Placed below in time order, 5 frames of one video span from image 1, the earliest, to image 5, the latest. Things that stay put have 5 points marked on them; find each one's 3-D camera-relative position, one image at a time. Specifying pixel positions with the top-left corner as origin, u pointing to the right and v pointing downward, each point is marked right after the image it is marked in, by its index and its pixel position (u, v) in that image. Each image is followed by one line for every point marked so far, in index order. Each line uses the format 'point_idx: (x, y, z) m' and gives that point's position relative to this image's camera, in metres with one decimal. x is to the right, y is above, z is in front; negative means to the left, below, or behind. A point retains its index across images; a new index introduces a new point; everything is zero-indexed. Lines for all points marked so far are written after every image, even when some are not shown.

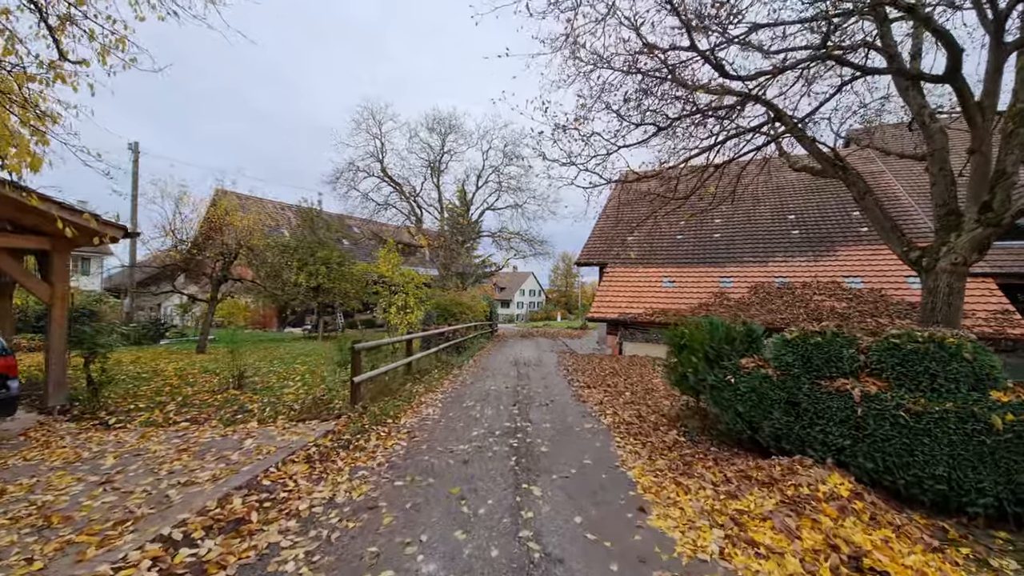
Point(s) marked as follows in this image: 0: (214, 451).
0: (-2.9, -1.6, +3.9) m
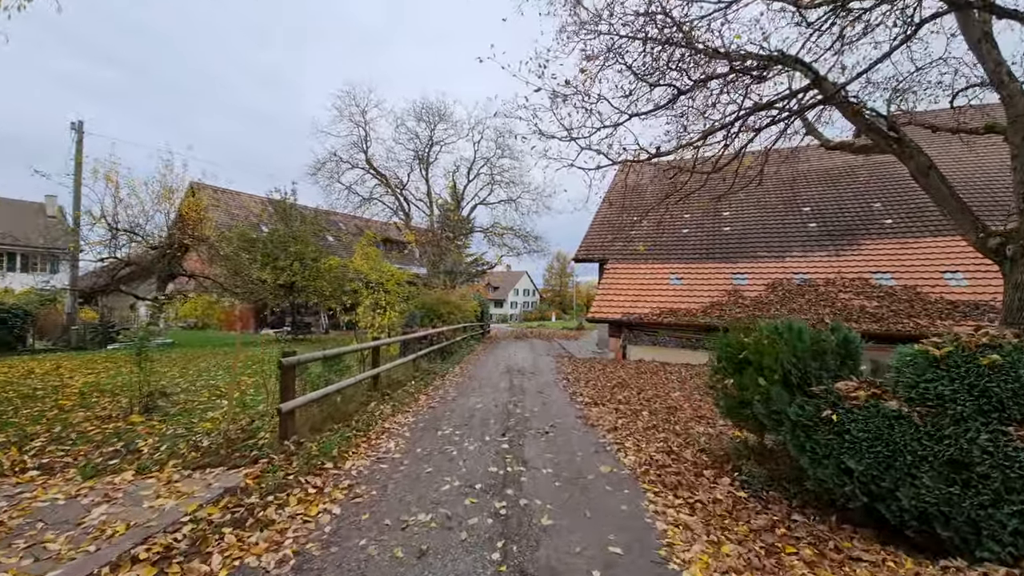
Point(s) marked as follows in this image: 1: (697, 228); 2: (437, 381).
0: (-3.0, -1.5, +2.5) m
1: (+6.5, +2.1, +14.3) m
2: (-1.5, -1.8, +7.9) m
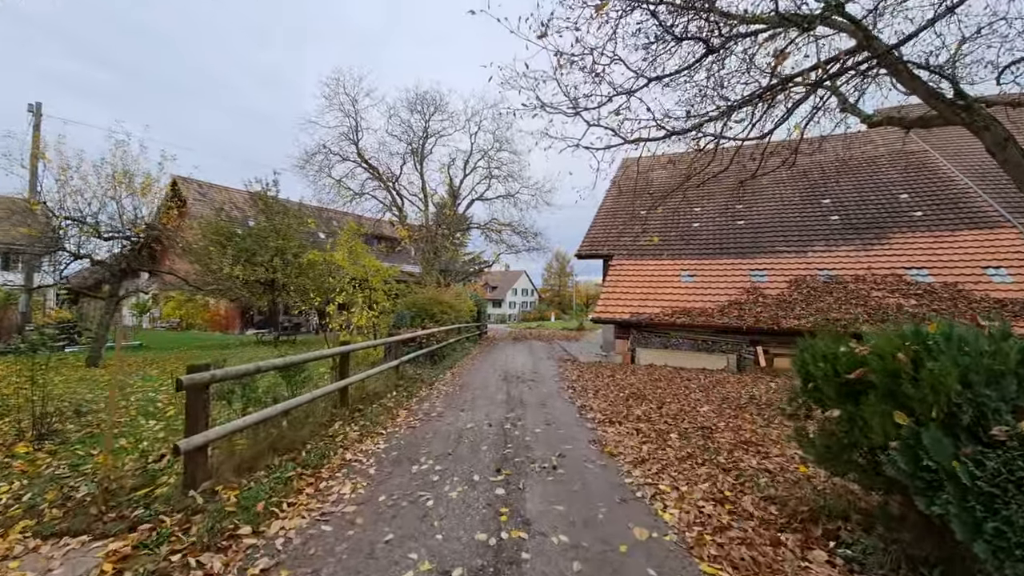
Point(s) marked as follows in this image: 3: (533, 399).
0: (-3.0, -1.4, +1.5) m
1: (+6.4, +2.1, +13.3) m
2: (-1.5, -1.7, +6.8) m
3: (+0.3, -1.7, +6.2) m
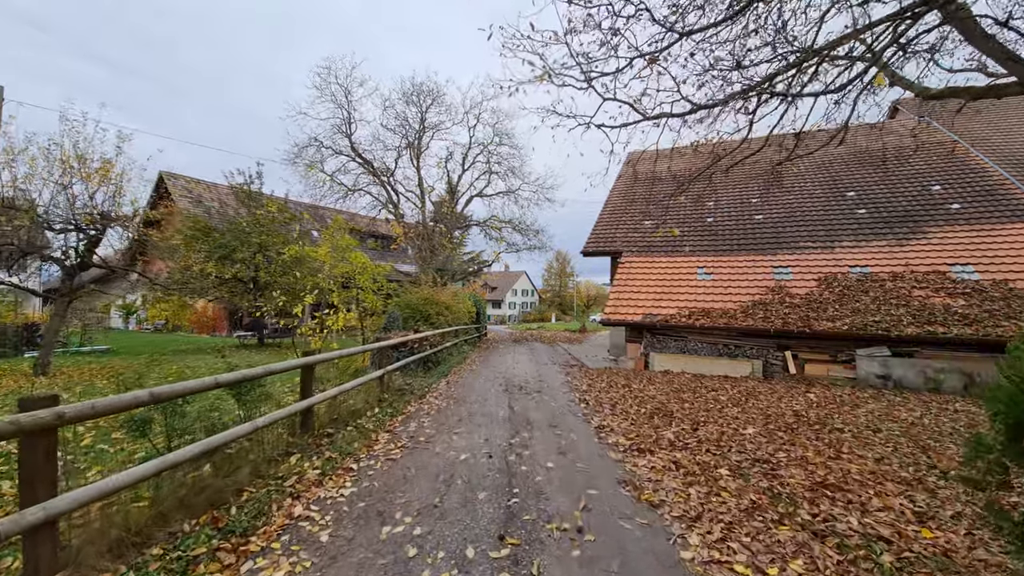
0: (-3.0, -1.4, +0.5) m
1: (+6.5, +2.2, +12.3) m
2: (-1.5, -1.7, +5.8) m
3: (+0.4, -1.6, +5.2) m
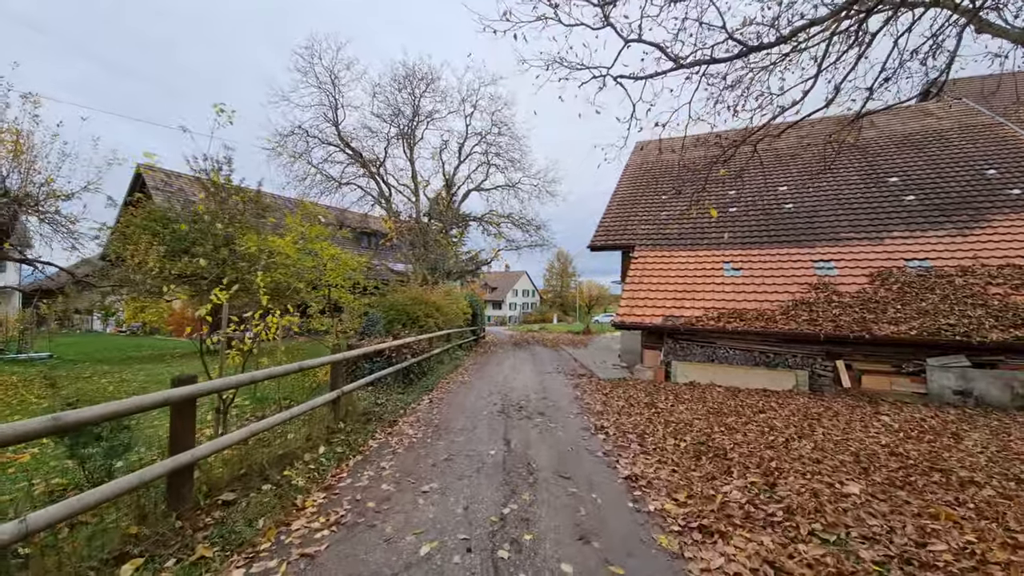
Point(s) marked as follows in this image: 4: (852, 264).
0: (-3.0, -1.3, -0.9) m
1: (+6.4, +2.2, +10.9) m
2: (-1.5, -1.6, +4.4) m
3: (+0.3, -1.6, +3.8) m
4: (+7.2, +0.5, +8.6) m
